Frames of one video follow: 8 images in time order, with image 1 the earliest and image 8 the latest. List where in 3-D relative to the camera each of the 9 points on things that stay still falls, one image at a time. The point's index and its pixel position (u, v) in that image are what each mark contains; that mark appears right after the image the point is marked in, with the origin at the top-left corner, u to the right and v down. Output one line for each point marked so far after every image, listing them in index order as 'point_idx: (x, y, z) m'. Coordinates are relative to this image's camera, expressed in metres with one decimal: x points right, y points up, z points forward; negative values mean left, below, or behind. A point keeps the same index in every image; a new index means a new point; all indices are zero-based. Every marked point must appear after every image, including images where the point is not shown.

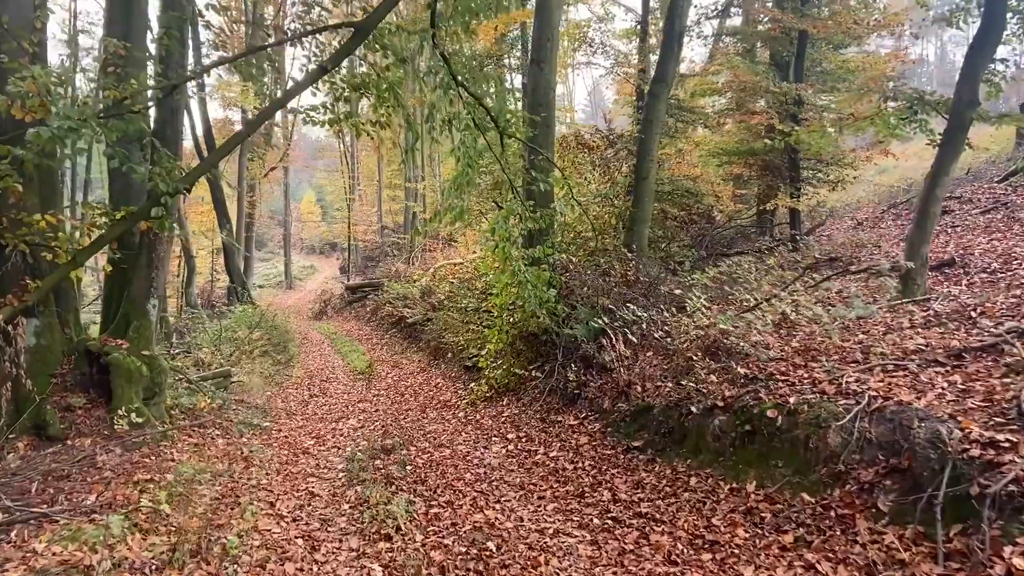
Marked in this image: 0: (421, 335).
0: (-2.3, -1.2, +19.6) m
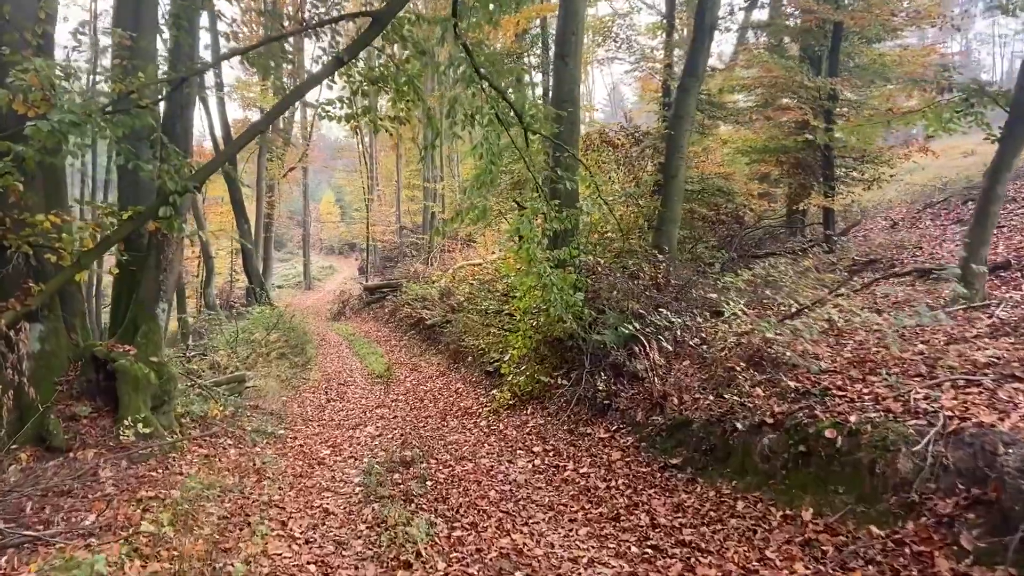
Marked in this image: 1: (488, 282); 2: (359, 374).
0: (-1.8, -1.2, +19.2) m
1: (-0.6, +0.1, +18.1) m
2: (-3.4, -1.9, +17.2) m
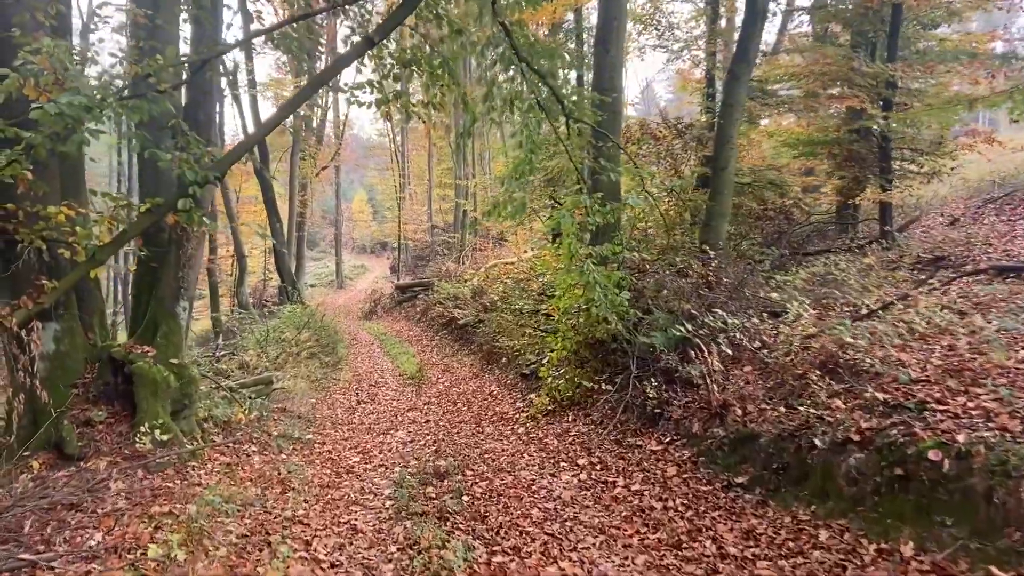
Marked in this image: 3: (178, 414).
0: (-0.9, -1.2, +18.7) m
1: (+0.2, +0.2, +17.6) m
2: (-2.6, -1.8, +16.8) m
3: (-2.9, -1.1, +6.8) m
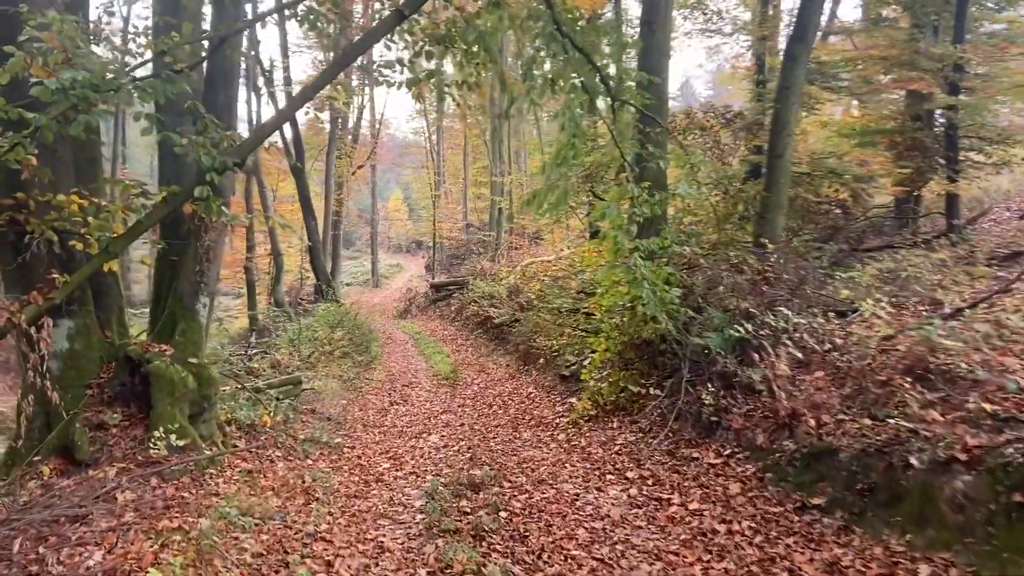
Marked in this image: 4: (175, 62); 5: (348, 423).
0: (-0.1, -1.1, +18.2) m
1: (+1.1, +0.2, +17.0) m
2: (-1.8, -1.8, +16.4) m
3: (-2.6, -1.1, +6.4) m
4: (-2.4, +1.6, +5.6) m
5: (-2.1, -1.8, +10.2) m
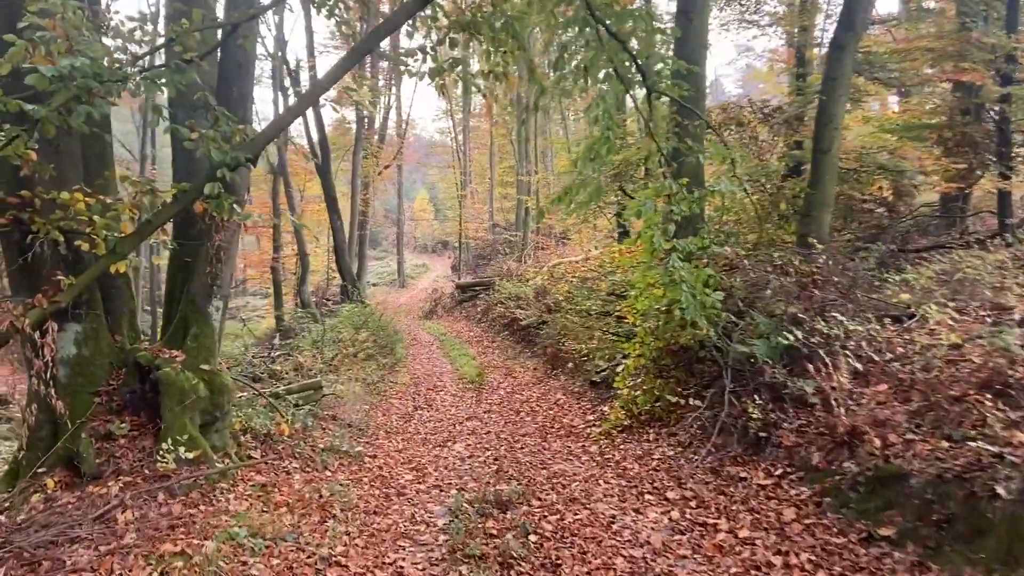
0: (+0.5, -1.2, +17.8) m
1: (+1.6, +0.2, +16.5) m
2: (-1.3, -1.8, +16.0) m
3: (-2.4, -1.1, +6.1) m
4: (-2.2, +1.6, +5.3) m
5: (-1.8, -1.8, +9.9) m
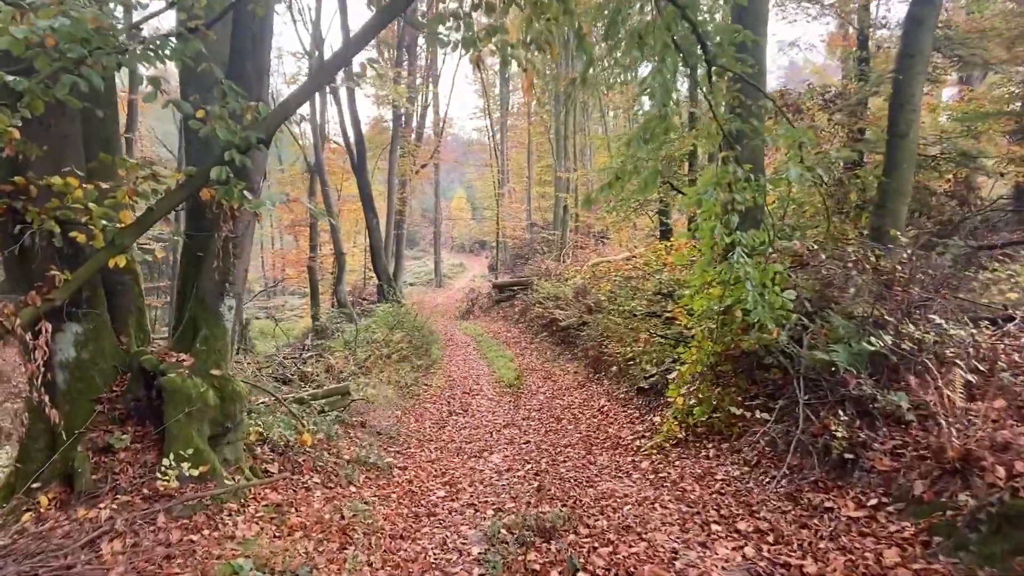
0: (+1.4, -1.2, +17.0) m
1: (+2.4, +0.2, +15.8) m
2: (-0.5, -1.8, +15.3) m
3: (-2.1, -1.1, +5.5) m
4: (-2.0, +1.6, +4.7) m
5: (-1.3, -1.8, +9.3) m
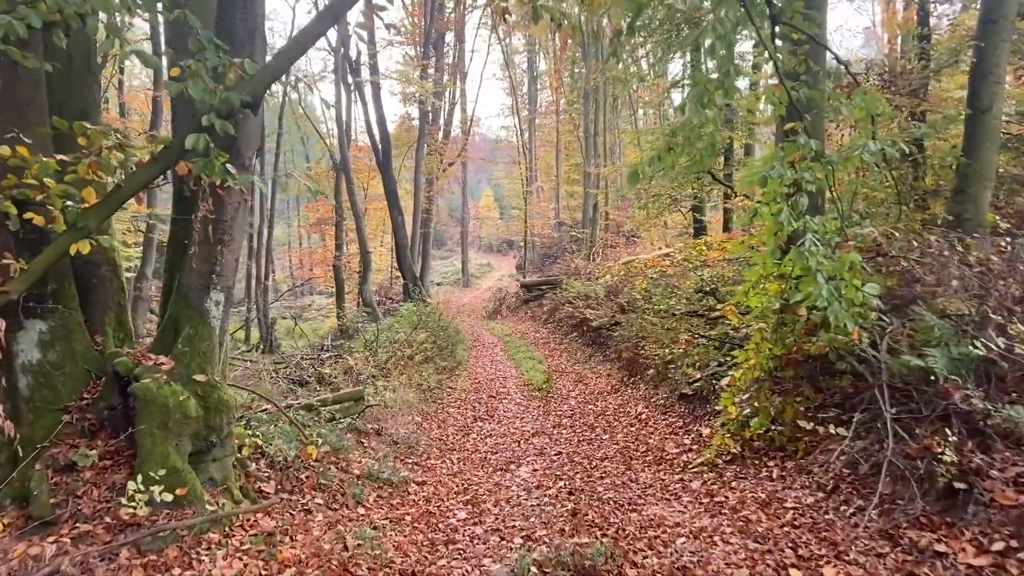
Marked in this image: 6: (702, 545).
0: (+2.0, -1.1, +16.1) m
1: (+3.0, +0.2, +14.8) m
2: (0.0, -1.8, +14.5) m
3: (-1.9, -1.0, +4.7) m
4: (-1.8, +1.7, +4.0) m
5: (-1.0, -1.7, +8.5) m
6: (+1.1, -1.4, +4.4) m
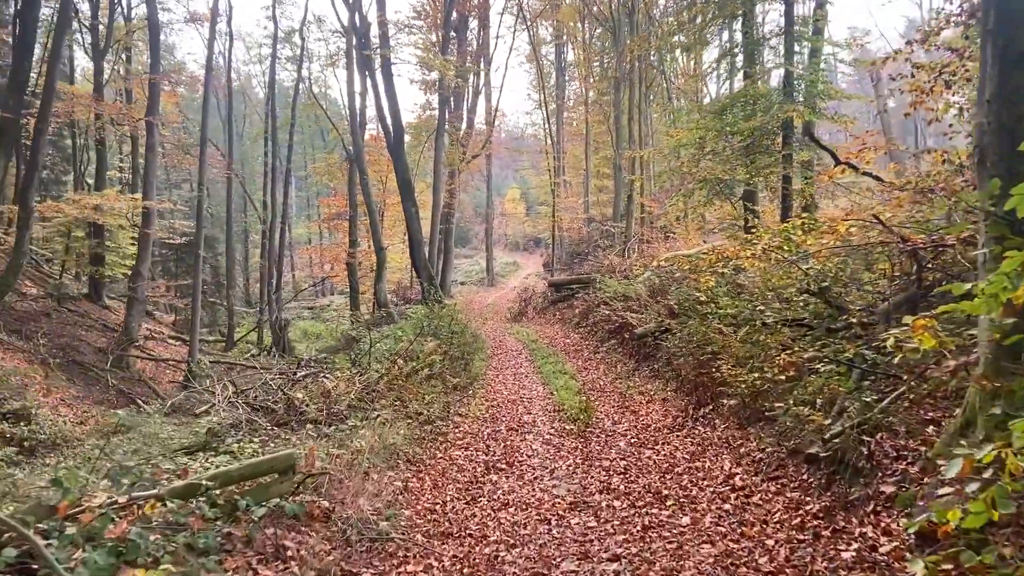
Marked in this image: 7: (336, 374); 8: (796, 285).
0: (+2.4, -1.1, +13.0) m
1: (+3.4, +0.2, +11.6) m
2: (+0.4, -1.8, +11.4) m
3: (-1.8, -1.0, +1.7) m
4: (-1.8, +1.7, +0.9) m
5: (-0.8, -1.7, +5.4) m
6: (+1.1, -1.4, +1.3) m
7: (-2.5, -1.2, +10.8) m
8: (+3.1, +0.1, +8.5) m
